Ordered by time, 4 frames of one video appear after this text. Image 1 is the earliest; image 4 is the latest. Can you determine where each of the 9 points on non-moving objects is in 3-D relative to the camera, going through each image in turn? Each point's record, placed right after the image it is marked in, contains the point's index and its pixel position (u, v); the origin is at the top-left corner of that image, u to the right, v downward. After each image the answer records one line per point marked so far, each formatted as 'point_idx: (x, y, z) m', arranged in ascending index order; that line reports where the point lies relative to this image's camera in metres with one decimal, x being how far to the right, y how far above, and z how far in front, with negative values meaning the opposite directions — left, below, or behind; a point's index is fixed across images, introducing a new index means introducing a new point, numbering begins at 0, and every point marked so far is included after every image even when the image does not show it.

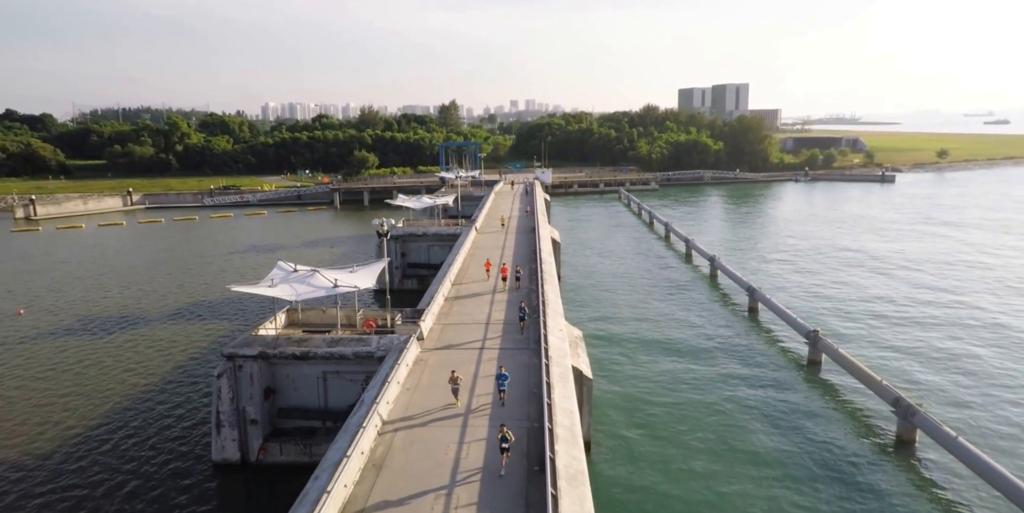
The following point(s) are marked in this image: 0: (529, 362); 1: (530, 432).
0: (+0.4, -2.6, +15.9) m
1: (+0.3, -3.5, +12.9) m
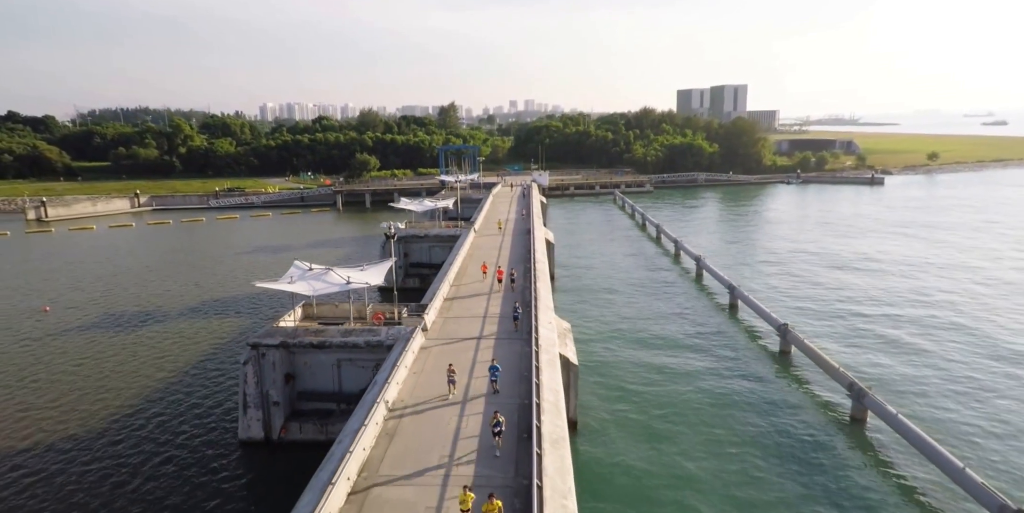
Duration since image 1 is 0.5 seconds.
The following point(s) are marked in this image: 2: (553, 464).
0: (+0.2, -2.6, +17.7) m
1: (+0.1, -3.5, +14.7) m
2: (+0.7, -3.8, +12.4) m
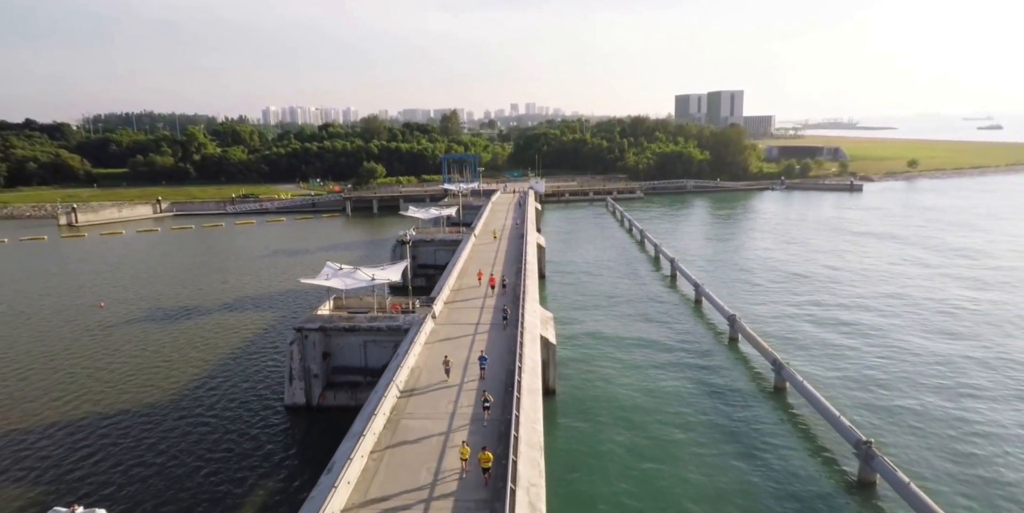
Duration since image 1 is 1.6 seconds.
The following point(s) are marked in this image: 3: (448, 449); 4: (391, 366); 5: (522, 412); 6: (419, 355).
0: (0.0, -2.7, +21.8) m
1: (-0.1, -3.5, +18.8) m
2: (+0.4, -3.8, +16.5) m
3: (-1.6, -4.6, +15.0) m
4: (-3.7, -3.3, +18.5) m
5: (+0.3, -3.9, +16.0) m
6: (-3.0, -3.2, +19.8) m
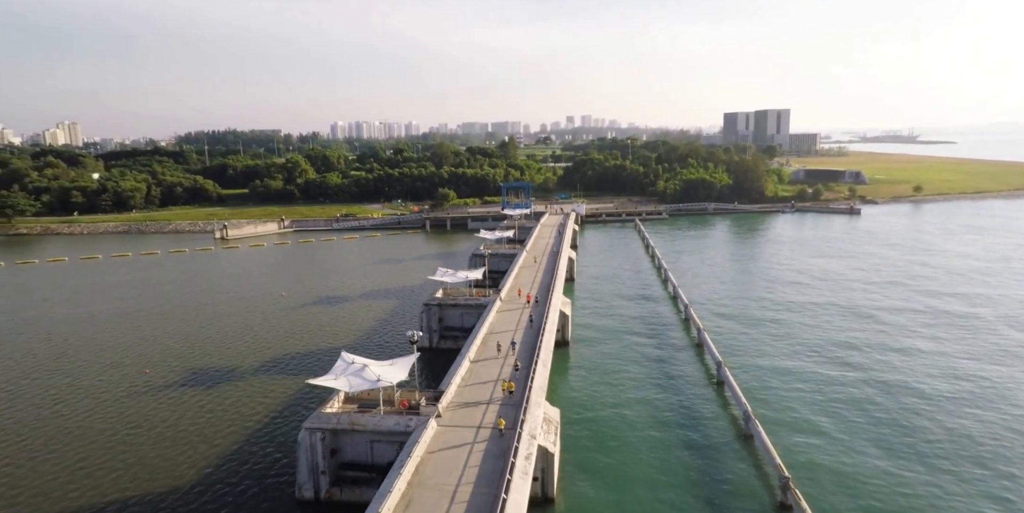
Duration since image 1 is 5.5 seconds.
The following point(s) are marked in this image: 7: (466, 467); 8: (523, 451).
0: (+2.0, -3.3, +38.3) m
1: (+1.6, -4.1, +35.3) m
2: (+2.0, -4.3, +32.9) m
3: (-0.2, -5.1, +31.6) m
4: (-1.9, -3.8, +35.3) m
5: (+1.7, -4.4, +32.4) m
6: (-1.1, -3.7, +36.5) m
7: (-1.4, -6.4, +19.0) m
8: (+0.3, -6.0, +19.3) m
